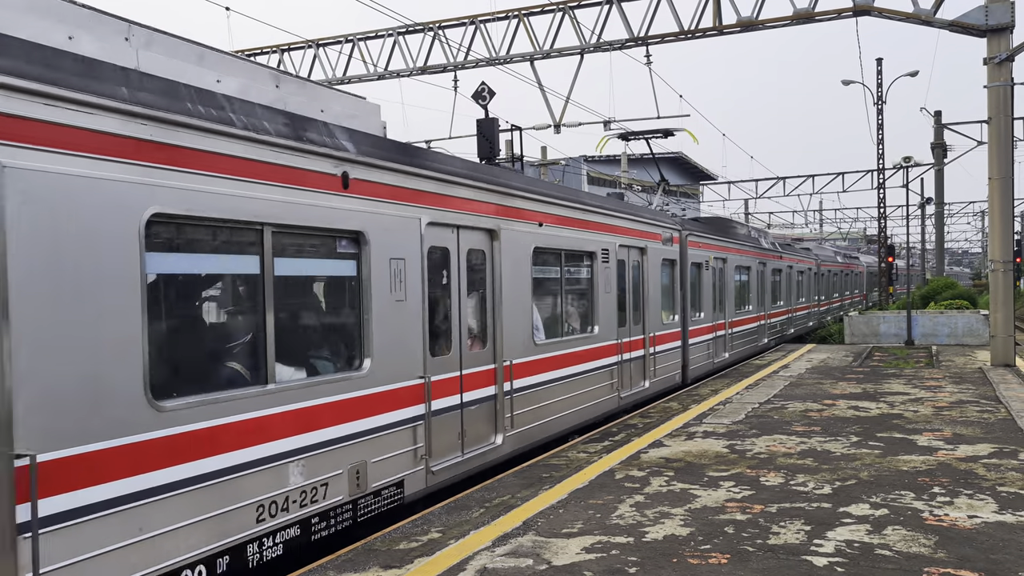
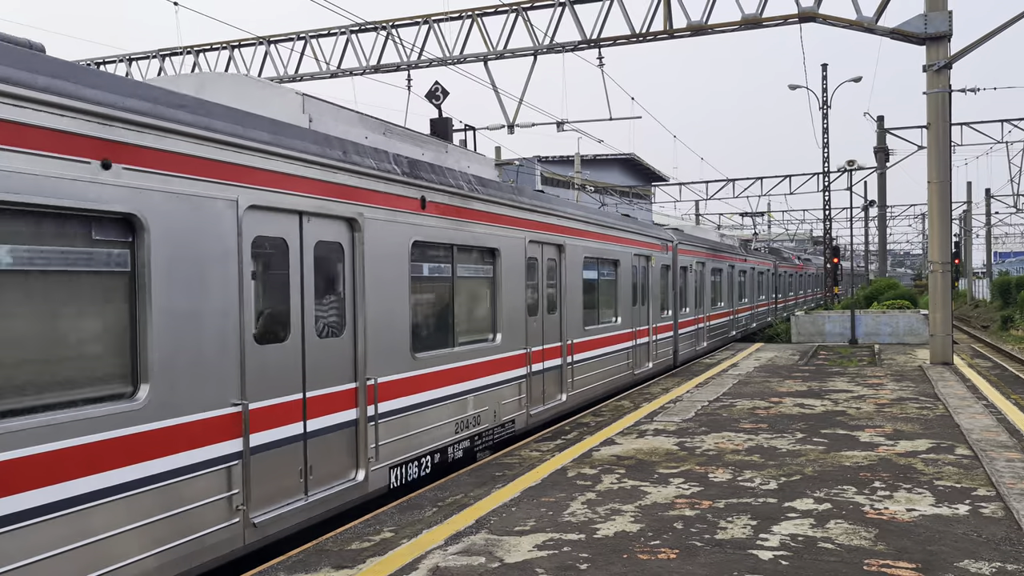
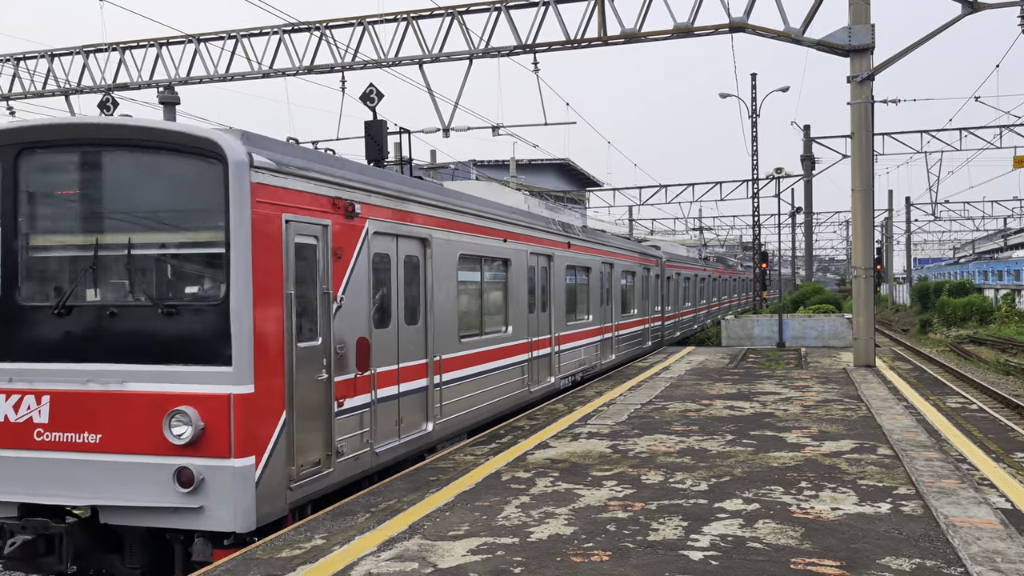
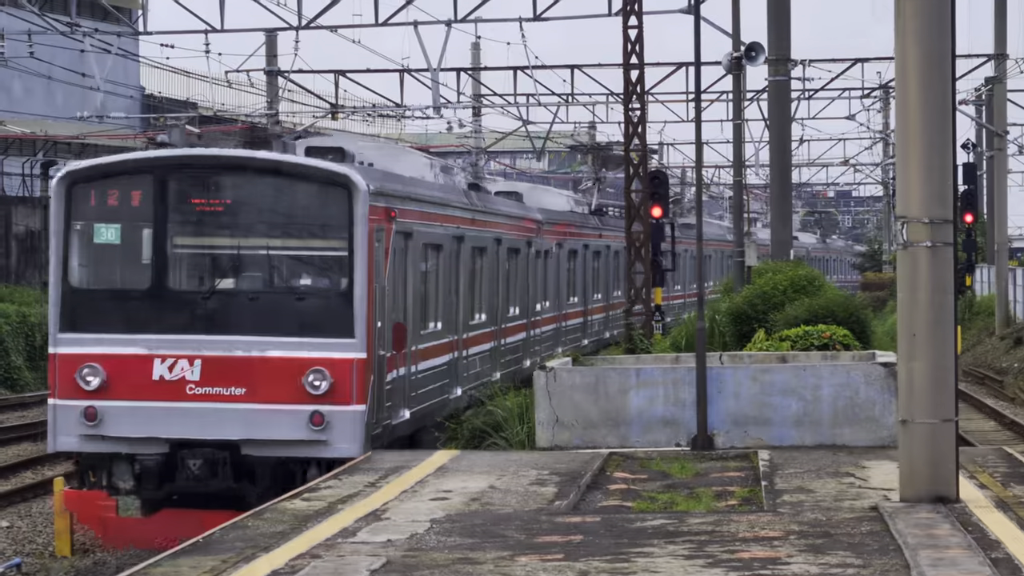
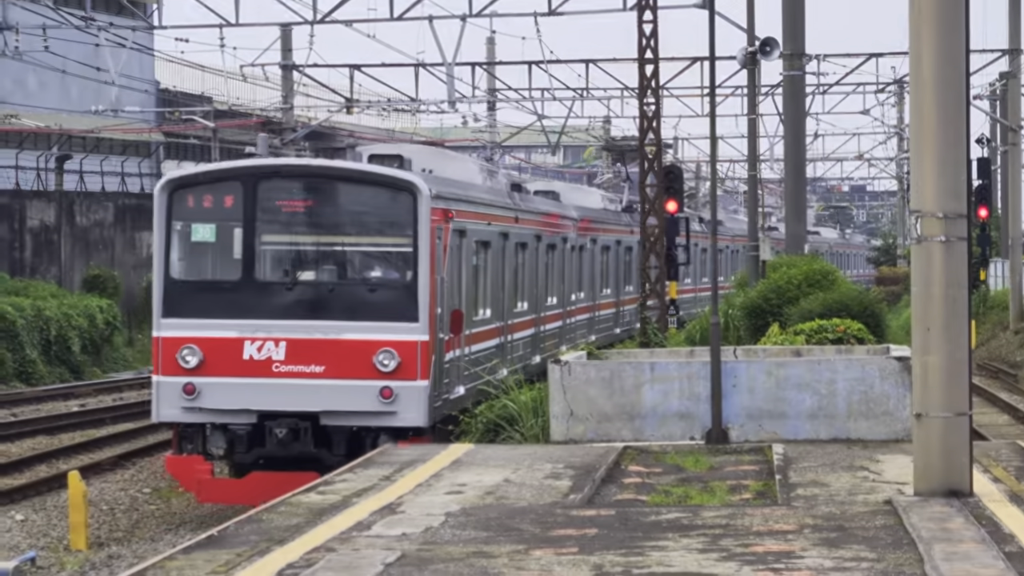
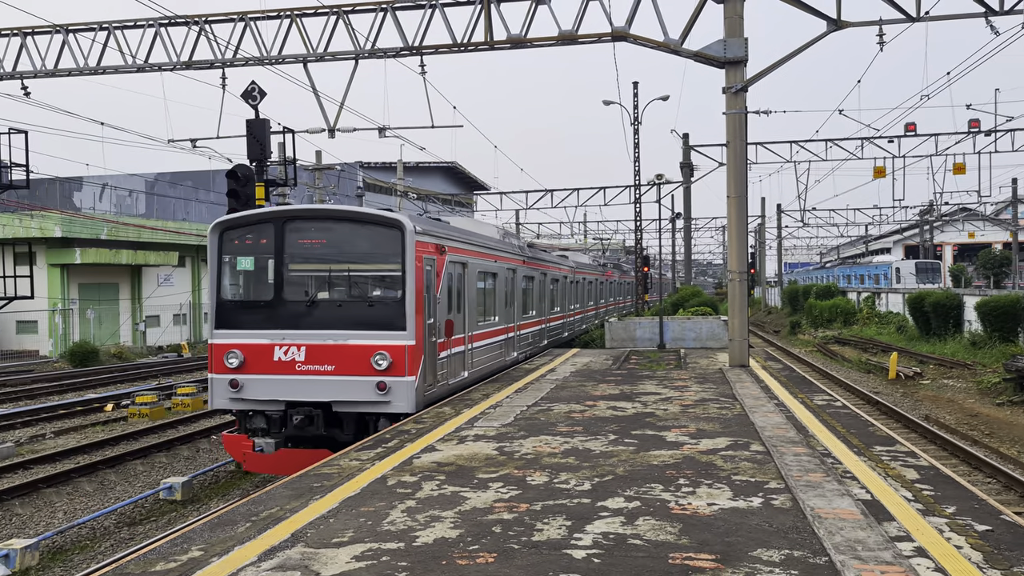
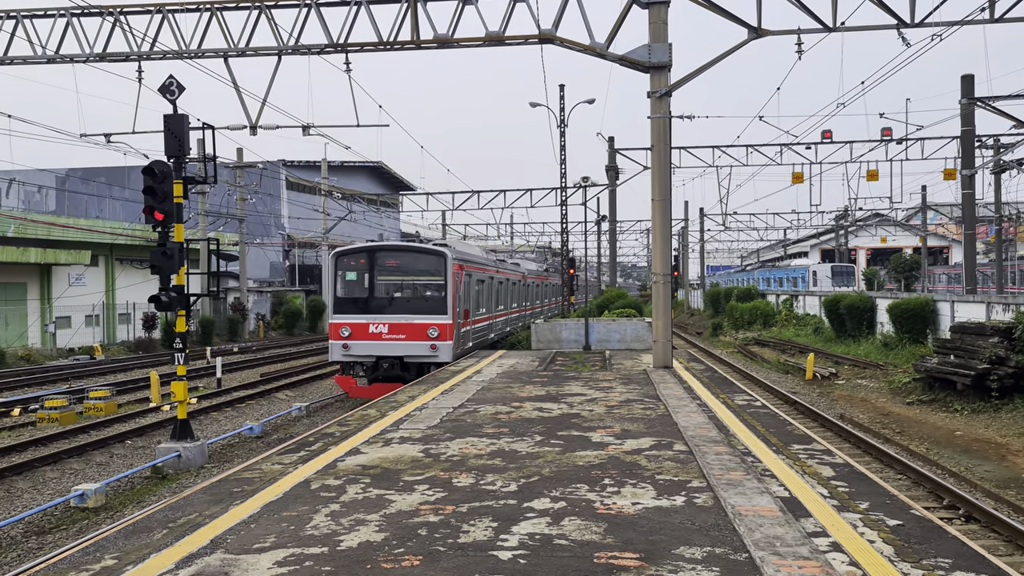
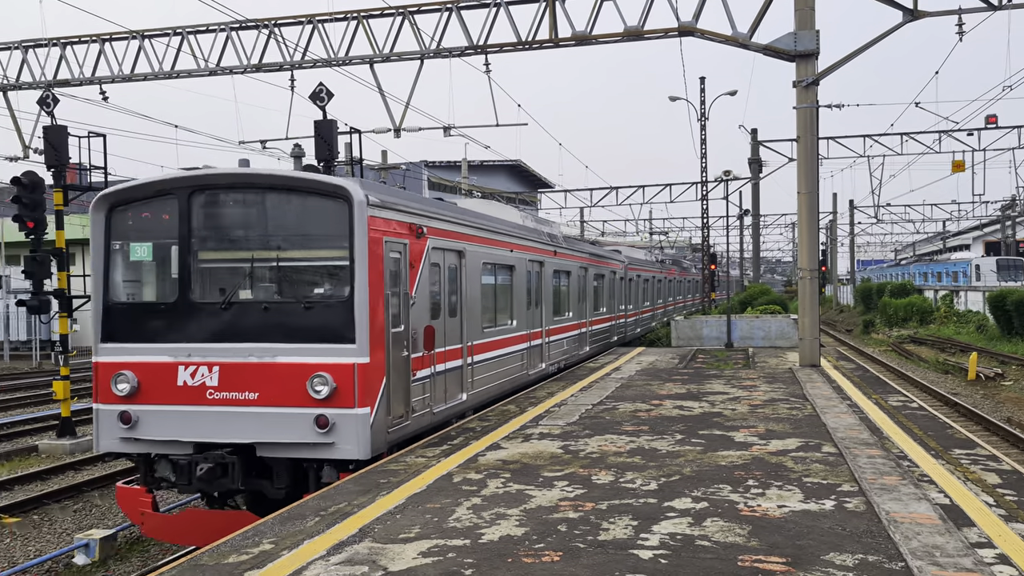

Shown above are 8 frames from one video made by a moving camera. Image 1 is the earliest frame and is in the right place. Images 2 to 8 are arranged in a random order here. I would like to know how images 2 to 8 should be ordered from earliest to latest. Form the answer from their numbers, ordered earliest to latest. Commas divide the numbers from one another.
2, 3, 8, 6, 7, 4, 5
